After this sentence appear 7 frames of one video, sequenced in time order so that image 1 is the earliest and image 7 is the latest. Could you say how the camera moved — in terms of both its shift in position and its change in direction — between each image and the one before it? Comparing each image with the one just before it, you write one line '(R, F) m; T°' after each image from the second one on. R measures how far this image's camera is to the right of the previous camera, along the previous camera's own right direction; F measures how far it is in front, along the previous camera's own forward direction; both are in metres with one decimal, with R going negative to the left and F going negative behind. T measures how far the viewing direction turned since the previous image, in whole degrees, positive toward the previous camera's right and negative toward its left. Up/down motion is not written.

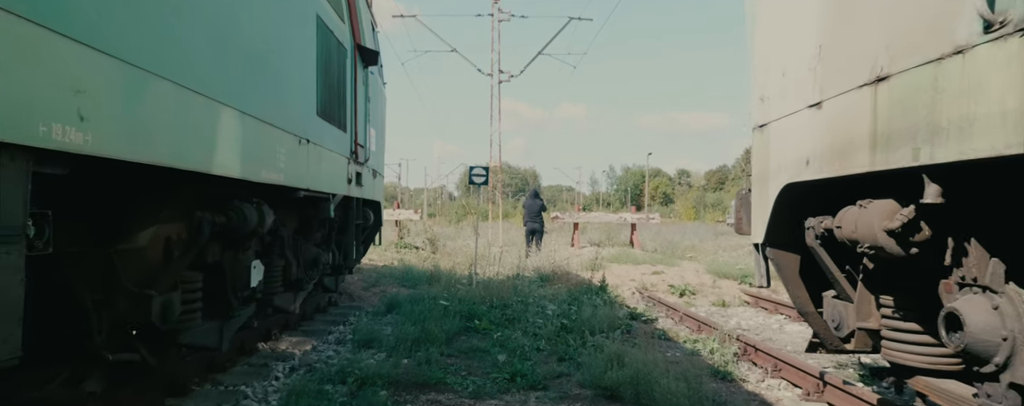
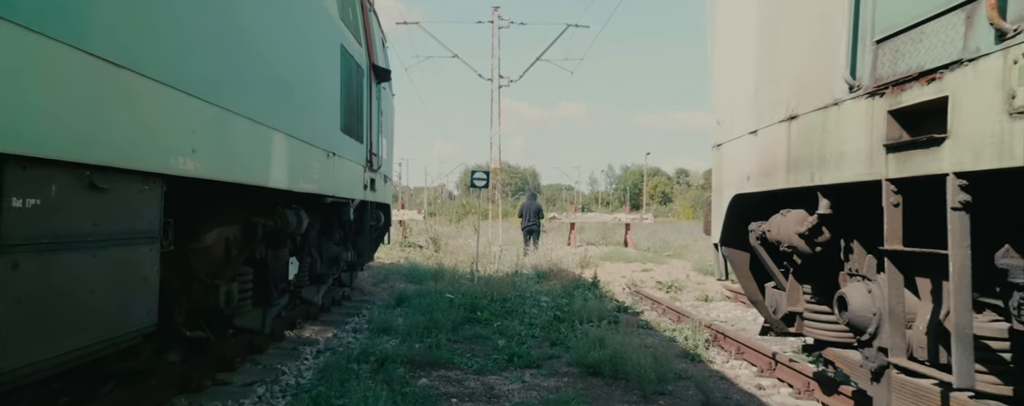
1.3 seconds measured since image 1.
(0.0, -1.0) m; 0°
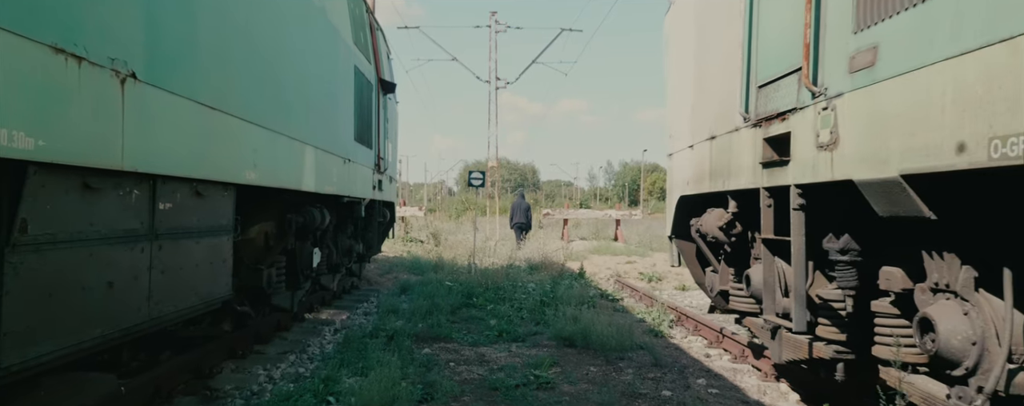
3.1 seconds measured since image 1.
(+0.1, -1.2) m; 0°
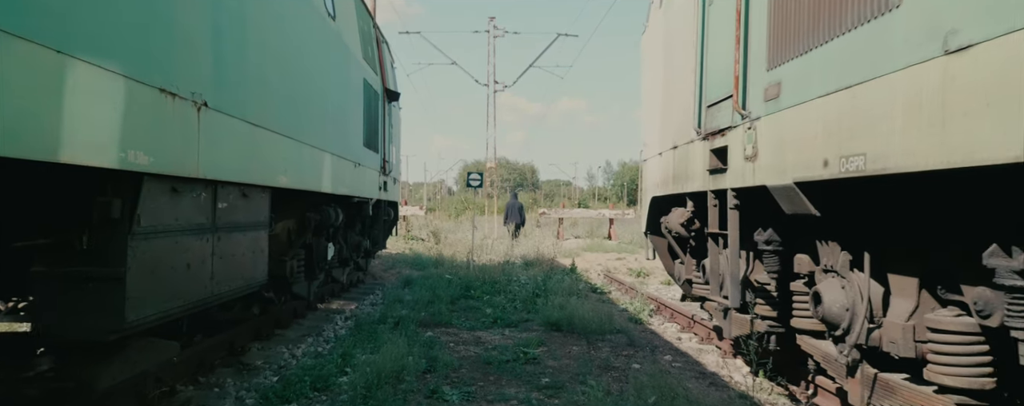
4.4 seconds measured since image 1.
(+0.1, -0.9) m; 0°
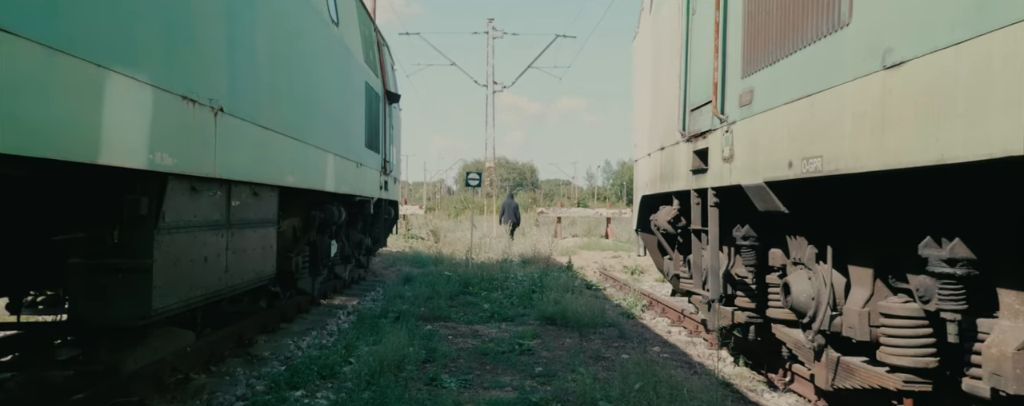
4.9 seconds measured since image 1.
(0.0, -0.3) m; 0°
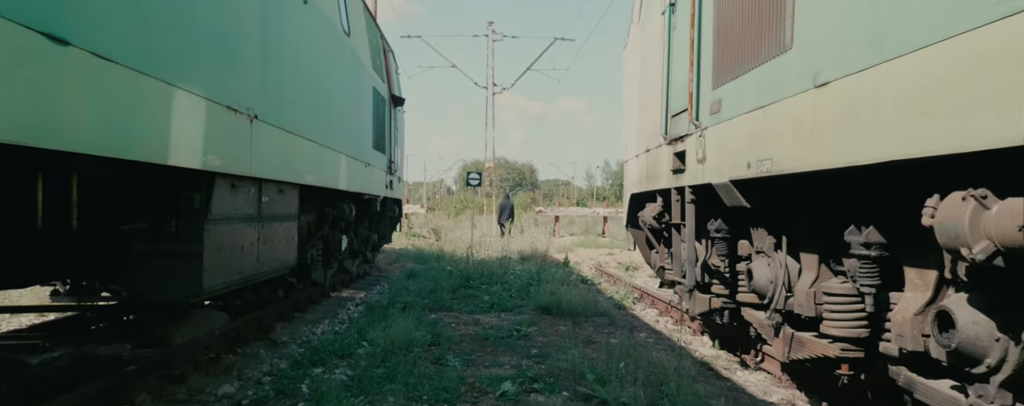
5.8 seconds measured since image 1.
(0.0, -0.6) m; 0°
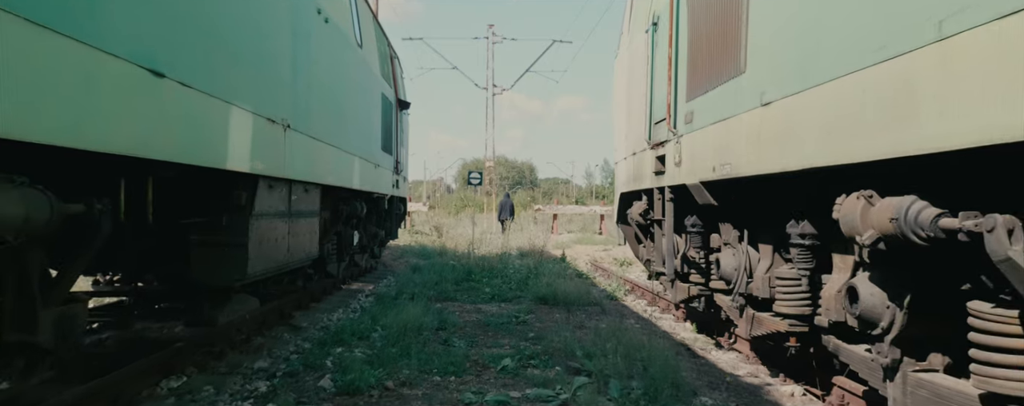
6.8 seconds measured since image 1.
(0.0, -0.7) m; 0°
